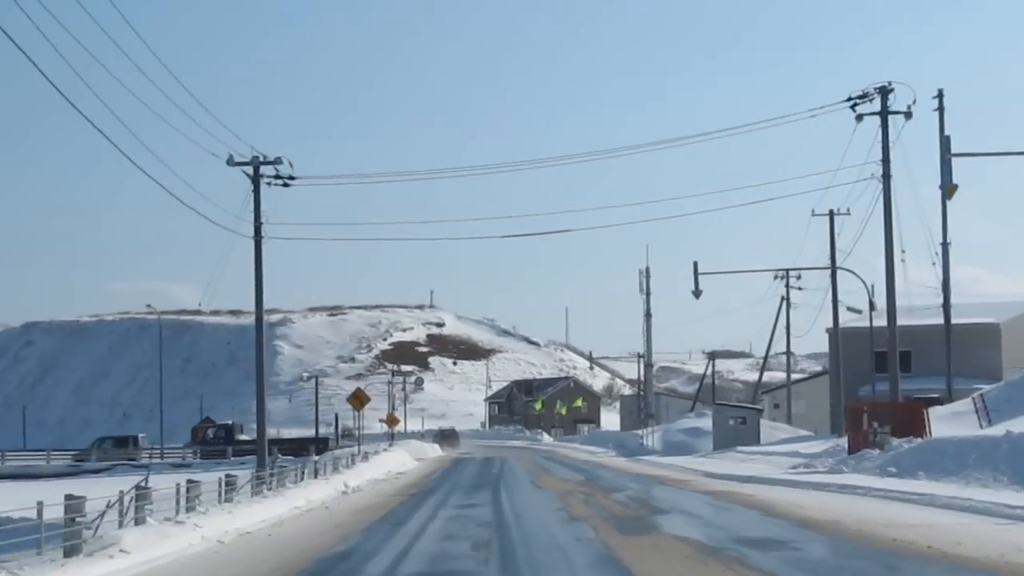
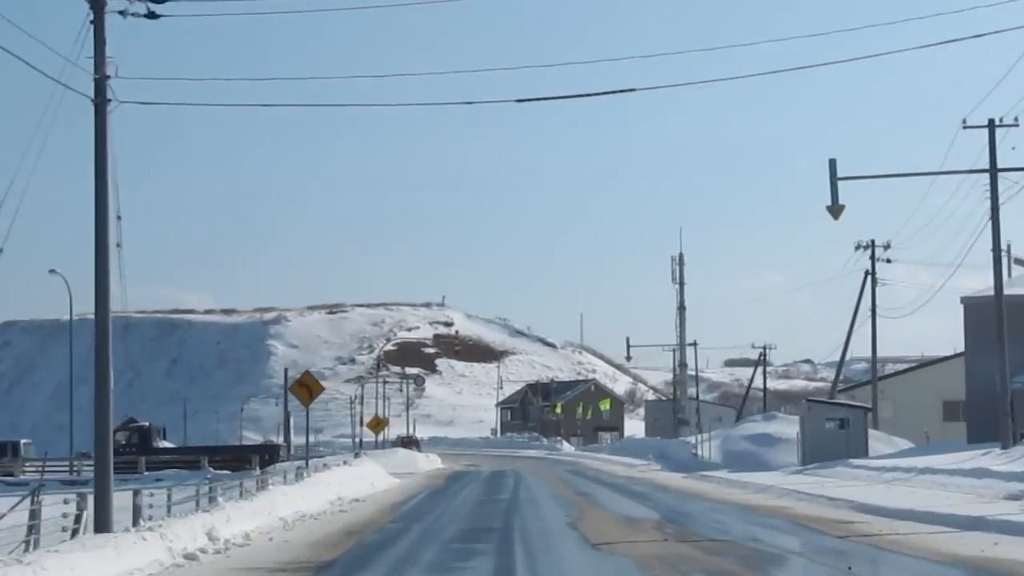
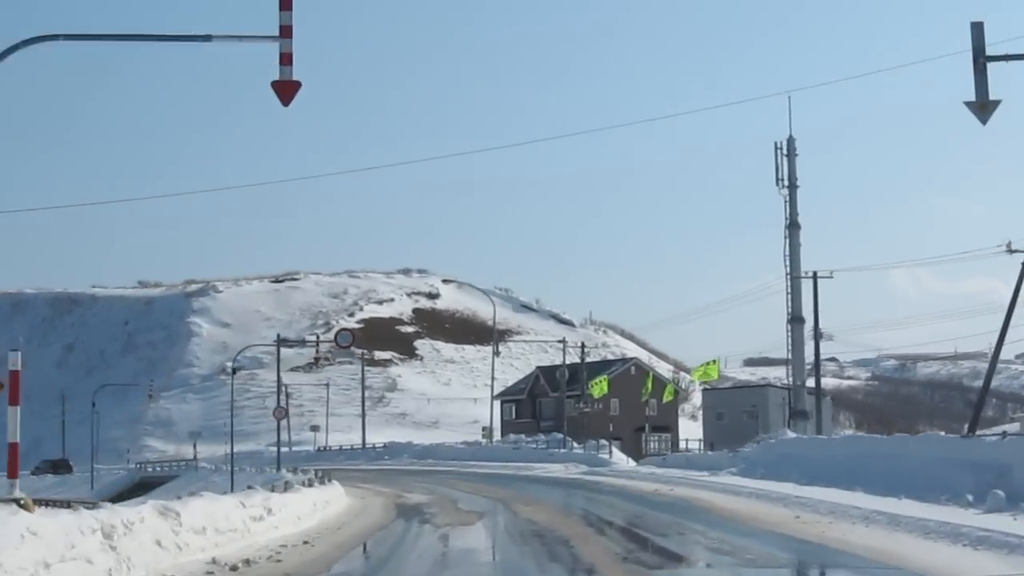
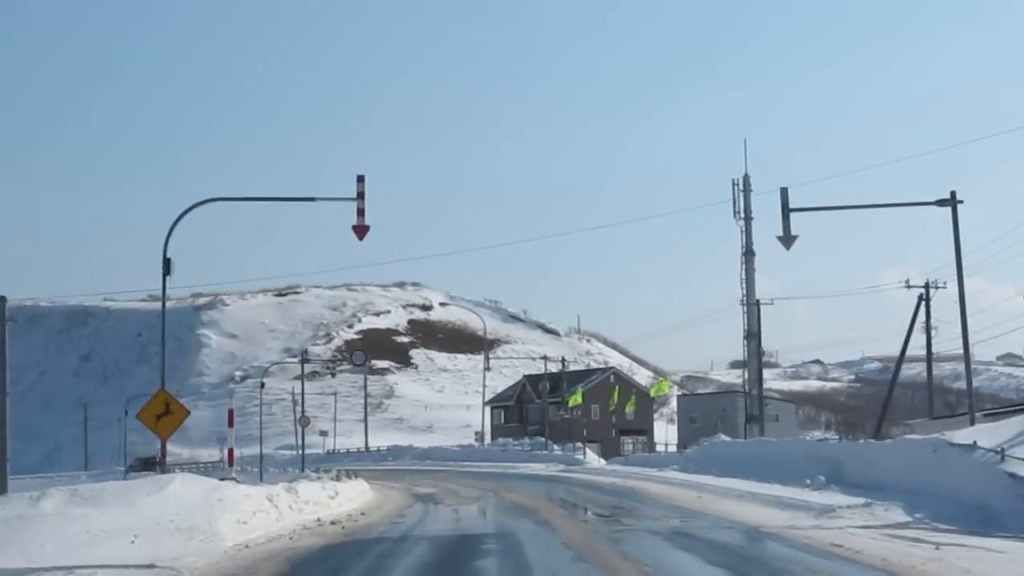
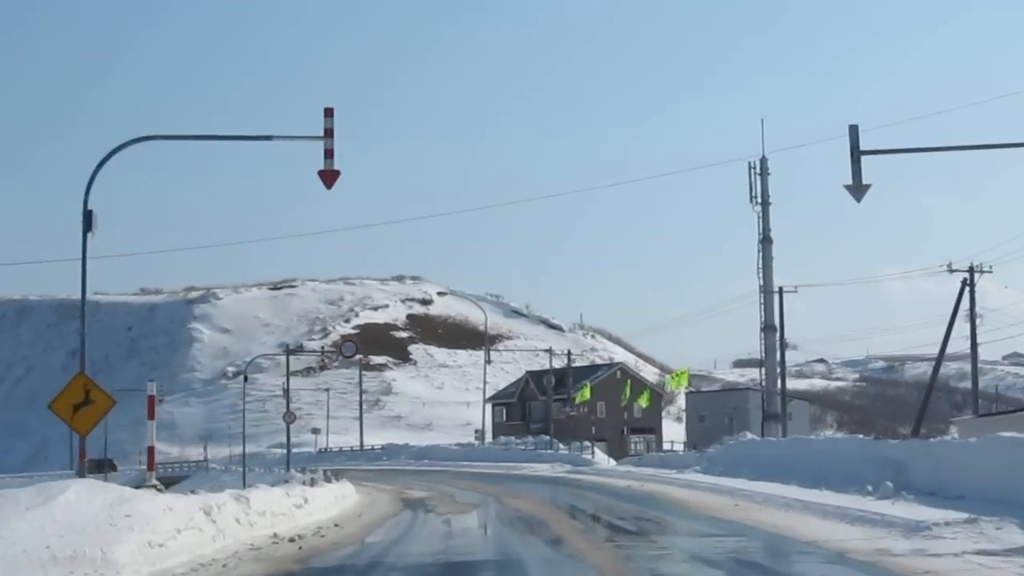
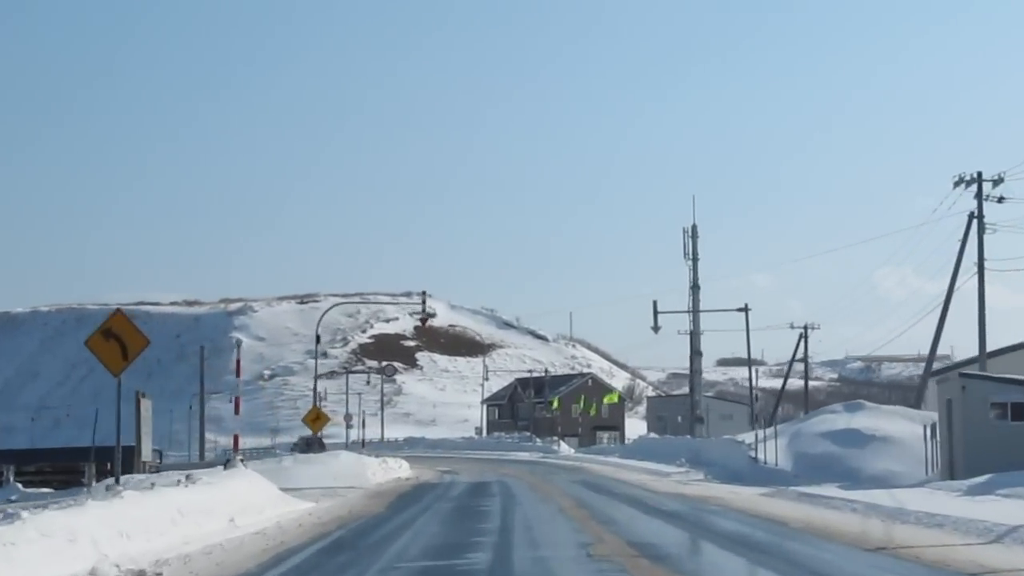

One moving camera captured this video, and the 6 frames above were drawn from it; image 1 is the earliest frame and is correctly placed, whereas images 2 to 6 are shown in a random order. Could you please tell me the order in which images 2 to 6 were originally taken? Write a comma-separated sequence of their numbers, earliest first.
2, 6, 4, 5, 3
